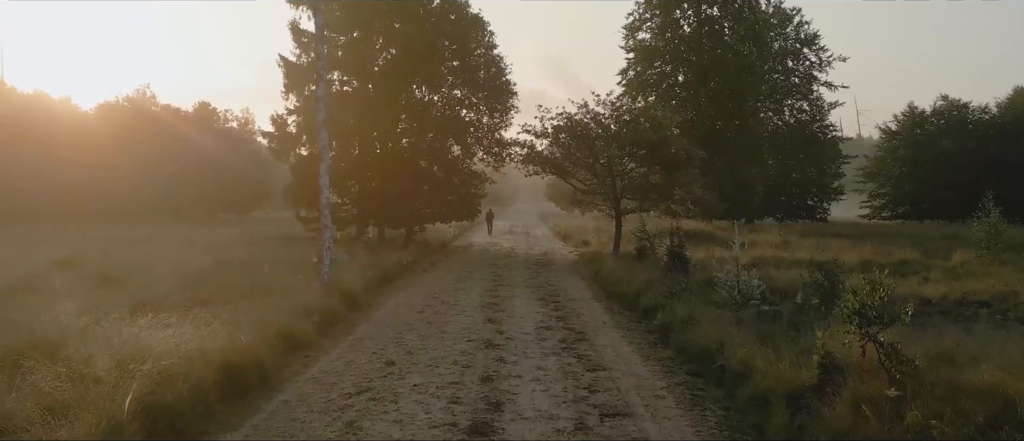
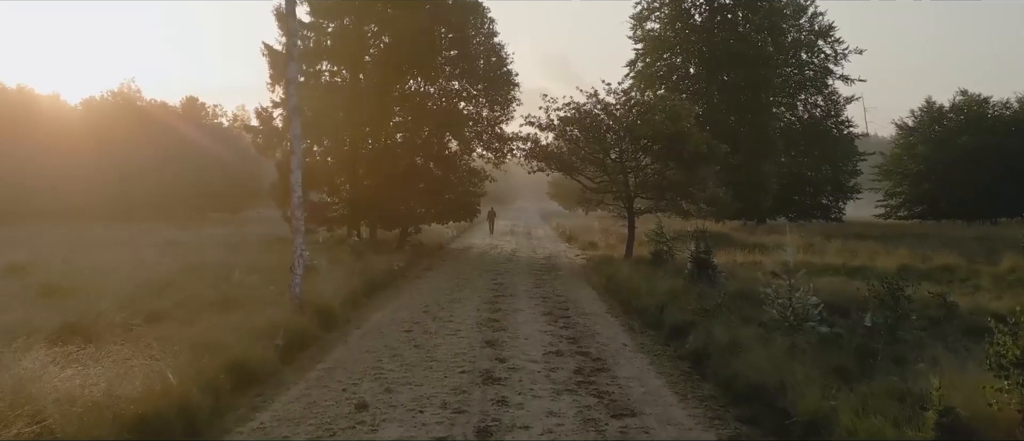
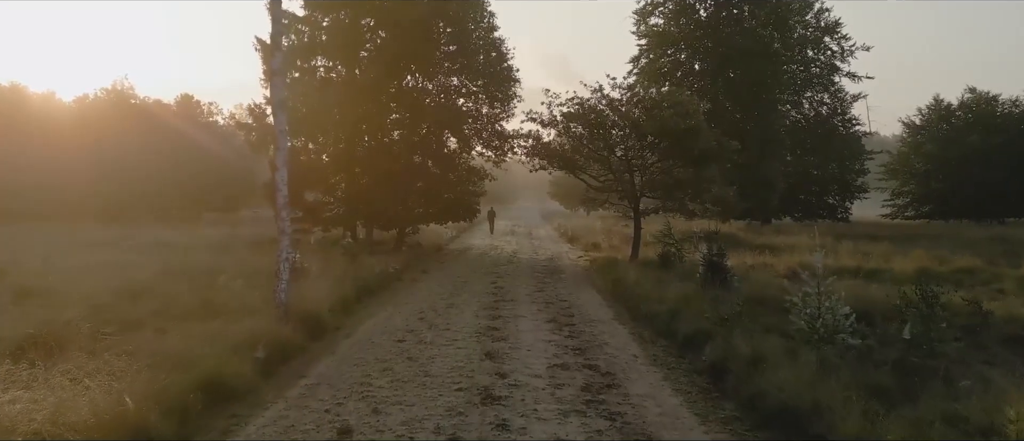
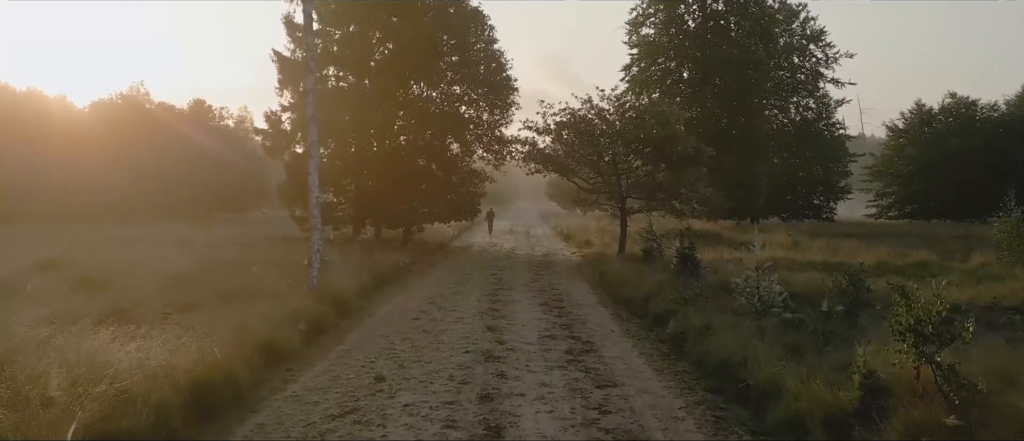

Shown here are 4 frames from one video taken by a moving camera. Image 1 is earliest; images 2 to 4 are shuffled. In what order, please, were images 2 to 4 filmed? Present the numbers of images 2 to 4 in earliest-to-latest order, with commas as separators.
4, 2, 3
